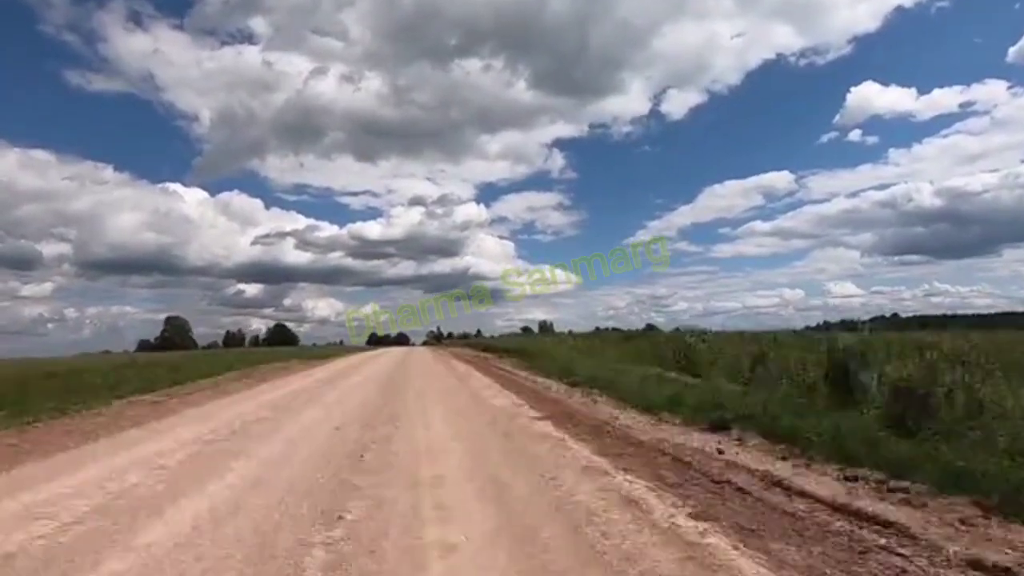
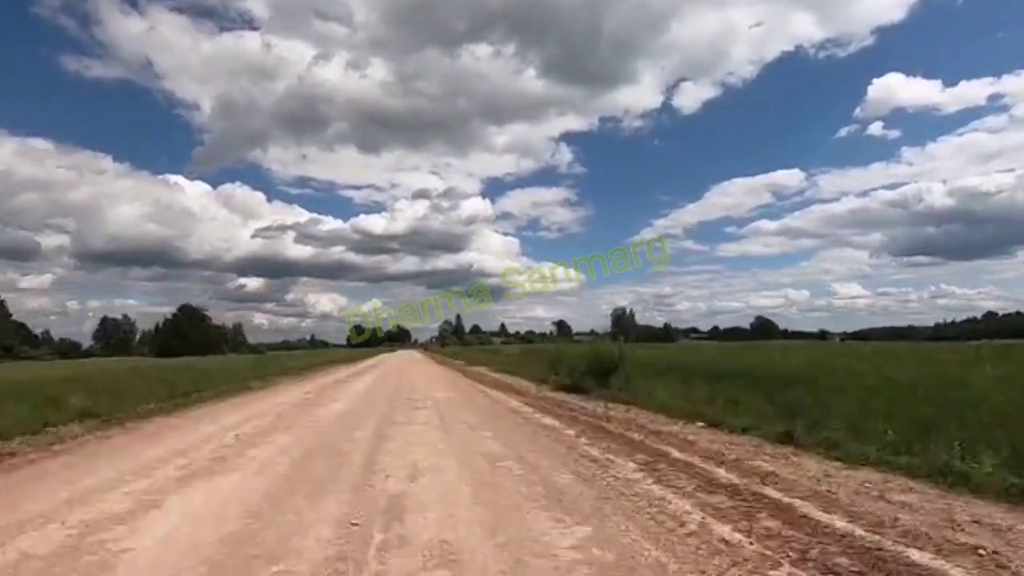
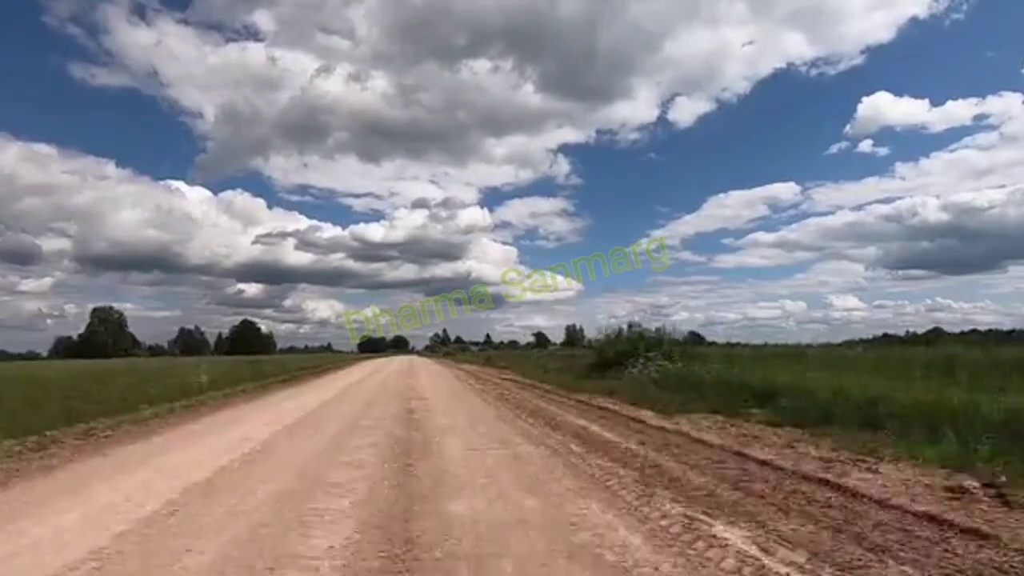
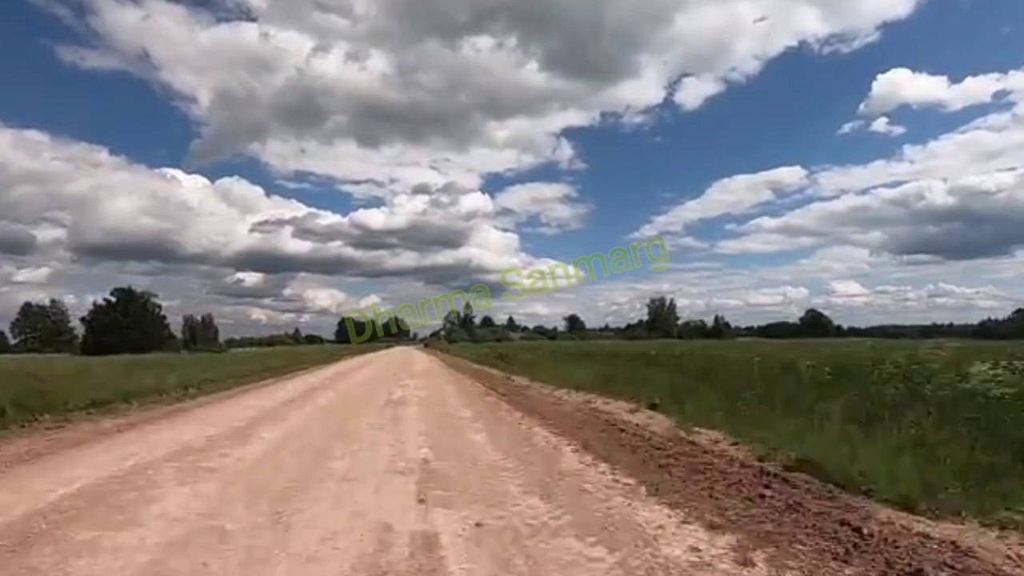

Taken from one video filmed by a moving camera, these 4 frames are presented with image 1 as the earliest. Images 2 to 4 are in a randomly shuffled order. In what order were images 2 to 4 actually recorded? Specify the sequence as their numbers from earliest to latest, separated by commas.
3, 2, 4
